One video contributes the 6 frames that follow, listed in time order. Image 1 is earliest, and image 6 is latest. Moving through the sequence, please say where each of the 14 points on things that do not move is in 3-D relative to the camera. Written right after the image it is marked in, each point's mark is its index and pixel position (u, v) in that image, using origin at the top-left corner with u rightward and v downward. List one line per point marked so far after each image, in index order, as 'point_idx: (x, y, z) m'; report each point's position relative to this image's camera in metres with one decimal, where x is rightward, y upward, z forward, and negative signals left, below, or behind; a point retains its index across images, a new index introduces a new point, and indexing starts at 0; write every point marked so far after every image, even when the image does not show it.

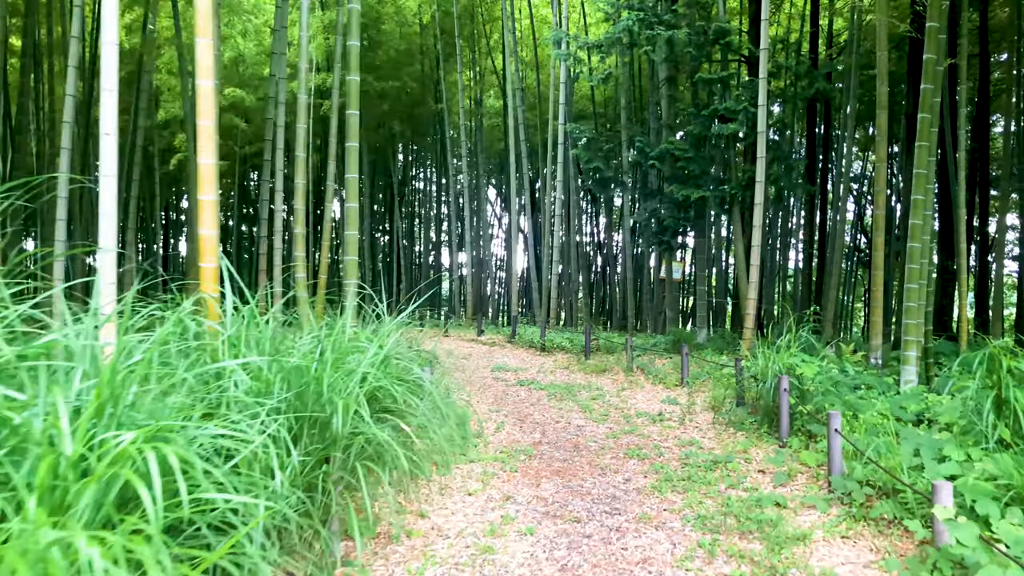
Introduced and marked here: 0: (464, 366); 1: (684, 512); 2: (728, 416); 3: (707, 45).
0: (-0.4, -0.7, +7.9) m
1: (+0.7, -0.9, +3.5) m
2: (+1.3, -0.8, +5.3) m
3: (+1.7, +2.1, +7.6) m
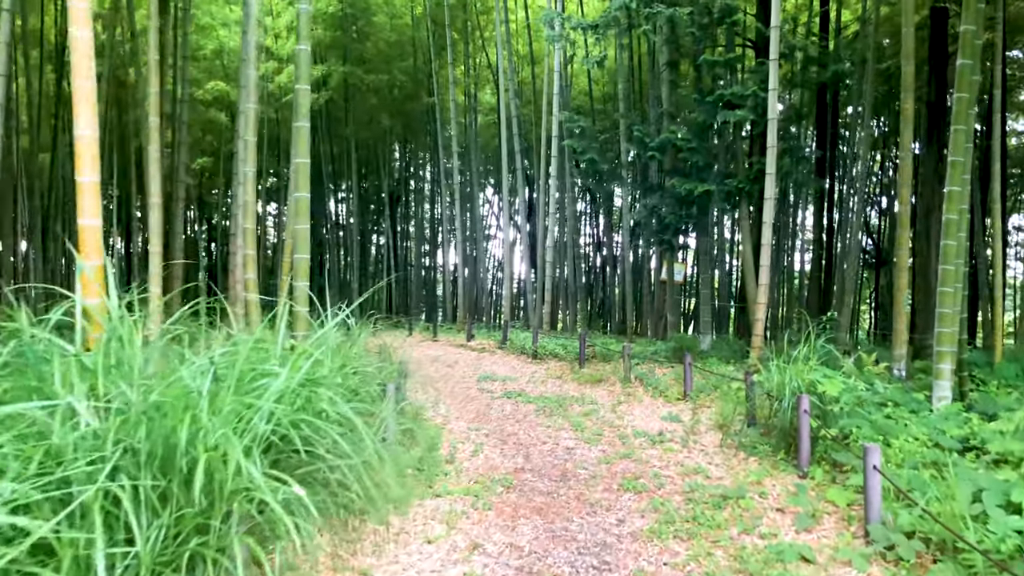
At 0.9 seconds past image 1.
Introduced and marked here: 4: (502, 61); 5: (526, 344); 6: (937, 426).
0: (-0.6, -0.8, +7.3) m
1: (+0.6, -0.9, +2.9) m
2: (+1.2, -0.8, +4.7) m
3: (+1.6, +2.1, +7.0) m
4: (-0.2, +3.6, +14.1) m
5: (+0.1, -0.6, +9.6) m
6: (+2.0, -0.6, +4.1) m
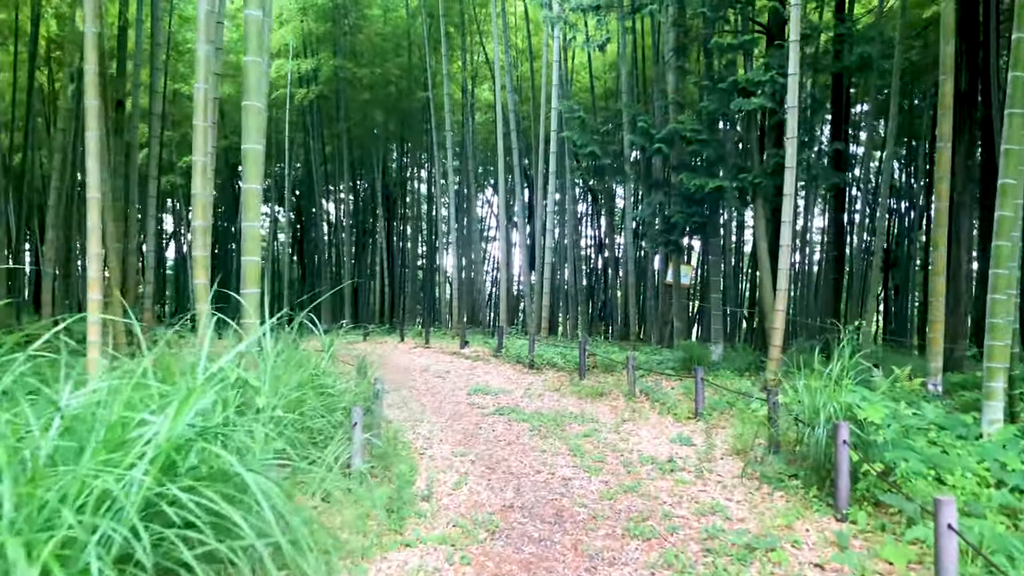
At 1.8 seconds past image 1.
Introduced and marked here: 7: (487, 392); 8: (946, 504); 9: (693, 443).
0: (-0.6, -0.8, +6.7) m
1: (+0.5, -1.0, +2.3) m
2: (+1.2, -0.8, +4.0) m
3: (+1.6, +2.1, +6.4) m
4: (-0.2, +3.6, +13.5) m
5: (+0.1, -0.7, +9.0) m
6: (+1.9, -0.7, +3.5) m
7: (-0.2, -0.8, +6.8) m
8: (+1.1, -0.6, +2.3) m
9: (+1.0, -0.8, +4.7) m
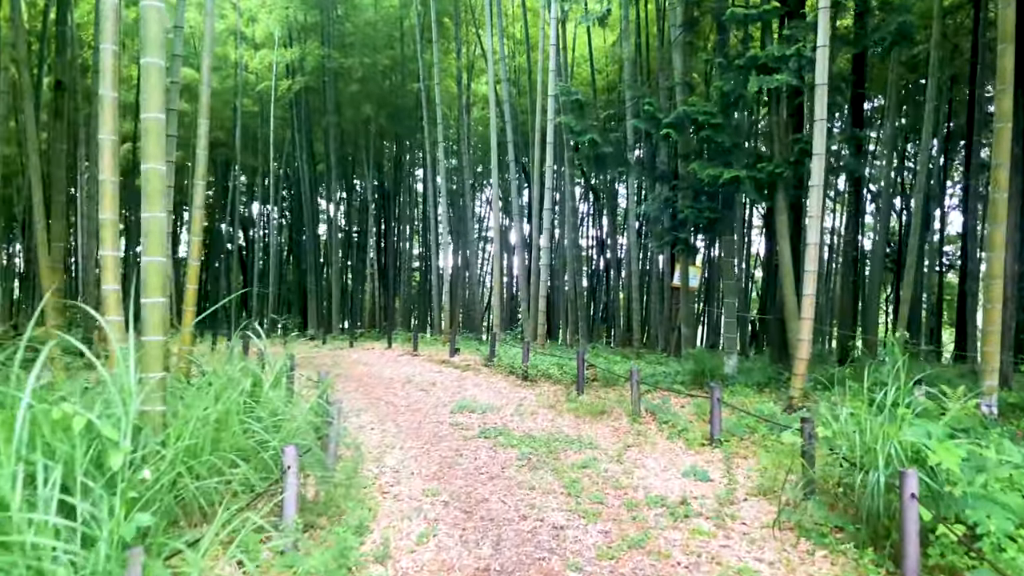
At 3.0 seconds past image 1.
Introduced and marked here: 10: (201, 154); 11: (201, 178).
0: (-0.7, -0.8, +5.9) m
1: (+0.4, -1.0, +1.5) m
2: (+1.1, -0.9, +3.3) m
3: (+1.5, +2.0, +5.6) m
4: (-0.3, +3.6, +12.7) m
5: (0.0, -0.7, +8.3) m
6: (+1.8, -0.7, +2.7) m
7: (-0.3, -0.8, +6.1) m
8: (+1.0, -0.6, +1.5) m
9: (+0.9, -0.9, +4.0) m
10: (-1.7, +0.7, +4.7) m
11: (-1.8, +0.6, +4.7) m
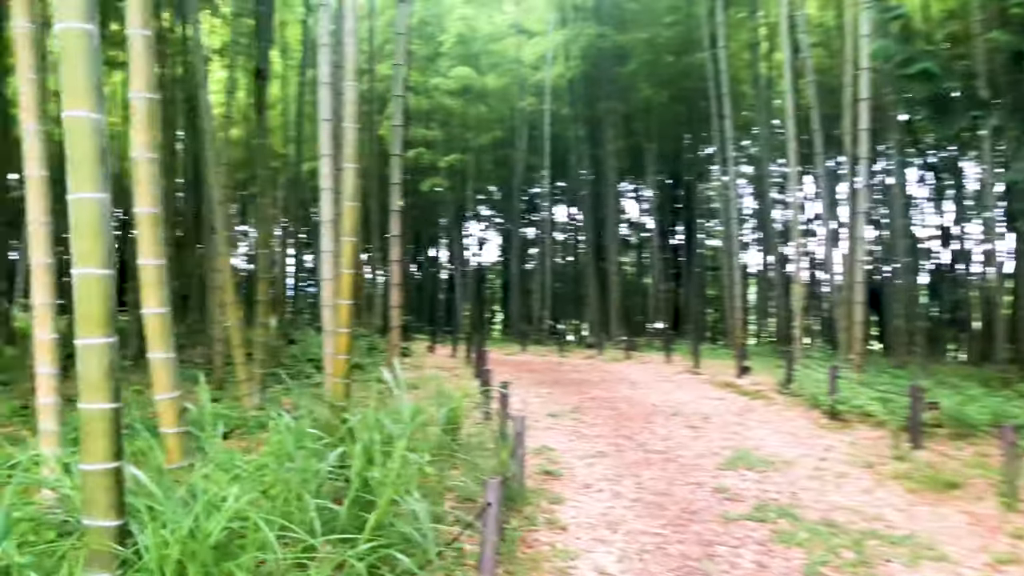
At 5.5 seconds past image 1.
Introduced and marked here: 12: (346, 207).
0: (+0.8, -0.9, +4.4) m
1: (+0.3, -1.0, -0.1) m
2: (+1.5, -0.9, +1.3) m
3: (+2.6, +2.0, +3.4) m
4: (+3.4, +3.5, +10.6) m
5: (+2.2, -0.7, +6.3) m
6: (+2.0, -0.7, +0.5) m
7: (+1.2, -0.9, +4.4) m
8: (+0.9, -0.6, -0.3) m
9: (+1.6, -0.9, +2.0) m
10: (-0.7, +0.7, +3.6) m
11: (-0.7, +0.5, +3.6) m
12: (-0.7, +0.3, +3.6) m
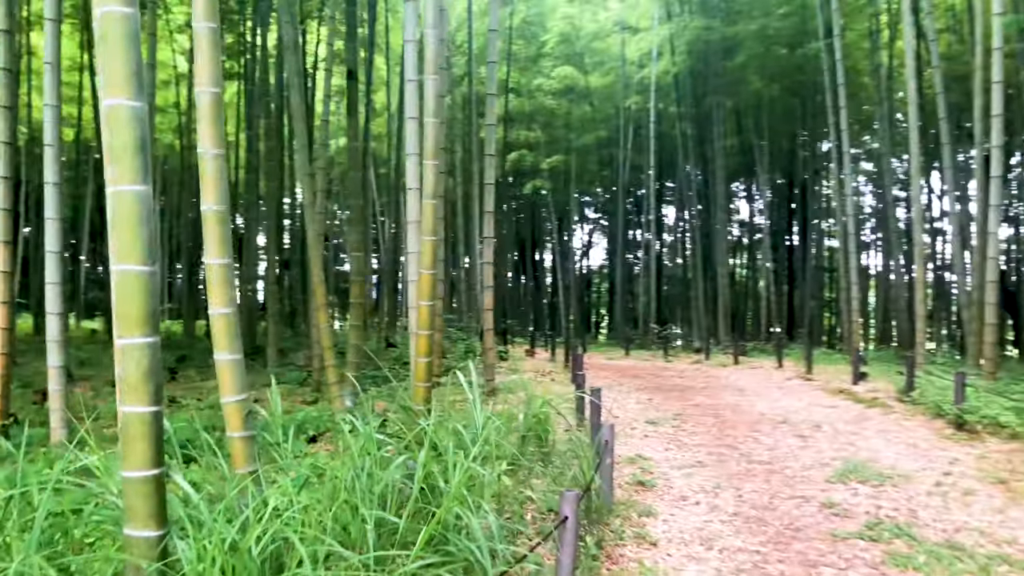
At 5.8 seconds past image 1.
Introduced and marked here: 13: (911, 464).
0: (+1.2, -0.9, +4.1) m
1: (+0.2, -1.0, -0.3) m
2: (+1.5, -0.9, +1.0) m
3: (+2.9, +2.0, +2.9) m
4: (+4.6, +3.5, +10.0) m
5: (+2.9, -0.7, +5.9) m
6: (+1.9, -0.7, +0.1) m
7: (+1.6, -0.9, +4.0) m
8: (+0.7, -0.6, -0.6) m
9: (+1.7, -0.9, +1.6) m
10: (-0.3, +0.6, +3.5) m
11: (-0.3, +0.5, +3.6) m
12: (-0.3, +0.3, +3.6) m
13: (+2.0, -0.9, +4.3) m
